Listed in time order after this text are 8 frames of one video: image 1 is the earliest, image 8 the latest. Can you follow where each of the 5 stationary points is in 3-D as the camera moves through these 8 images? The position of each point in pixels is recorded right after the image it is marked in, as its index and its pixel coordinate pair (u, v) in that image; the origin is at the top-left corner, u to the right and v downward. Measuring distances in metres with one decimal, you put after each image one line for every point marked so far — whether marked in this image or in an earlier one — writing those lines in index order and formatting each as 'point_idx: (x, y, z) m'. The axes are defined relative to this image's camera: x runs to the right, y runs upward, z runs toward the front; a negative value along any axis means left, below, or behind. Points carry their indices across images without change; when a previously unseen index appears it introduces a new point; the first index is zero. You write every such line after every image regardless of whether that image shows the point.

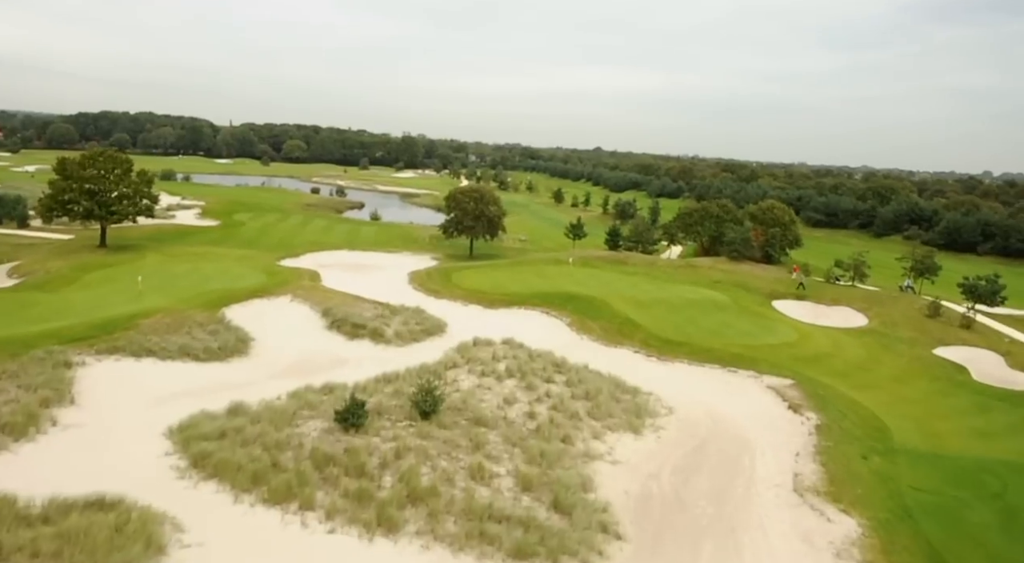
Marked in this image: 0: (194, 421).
0: (-8.7, -3.9, +17.7) m
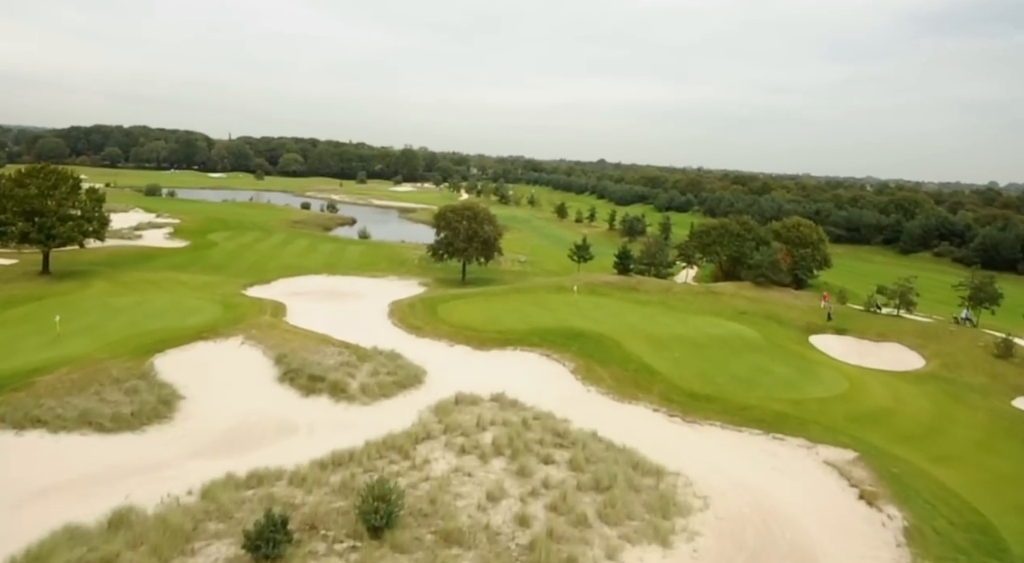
0: (-9.0, -5.2, +12.6) m
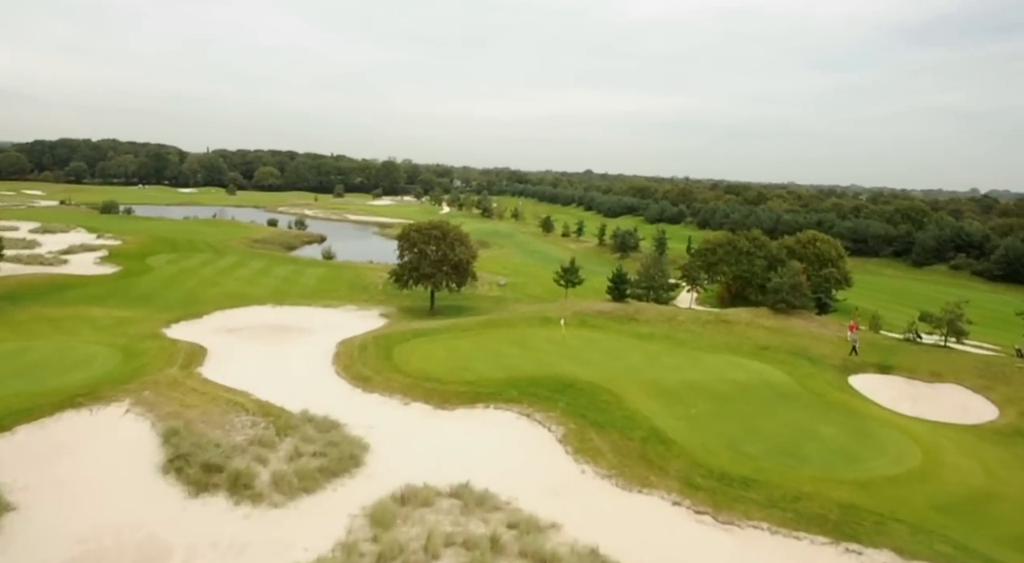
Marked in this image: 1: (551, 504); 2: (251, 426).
0: (-9.6, -6.4, +6.3) m
1: (+1.0, -5.6, +16.6) m
2: (-7.7, -4.3, +19.3) m
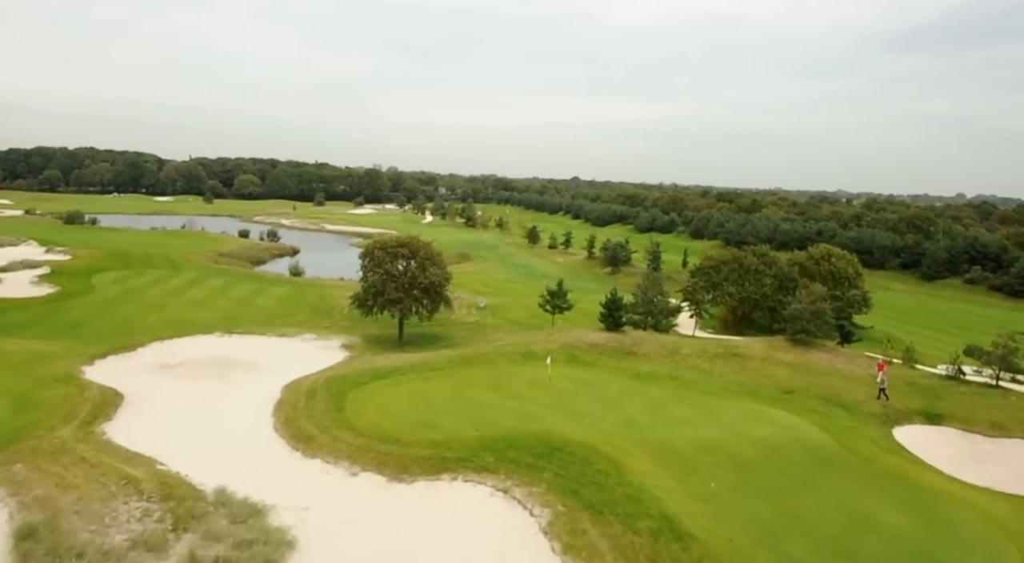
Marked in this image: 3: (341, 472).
0: (-10.1, -7.3, +1.7) m
1: (+0.4, -6.7, +12.2) m
2: (-8.4, -5.3, +14.7) m
3: (-4.8, -5.3, +18.4) m
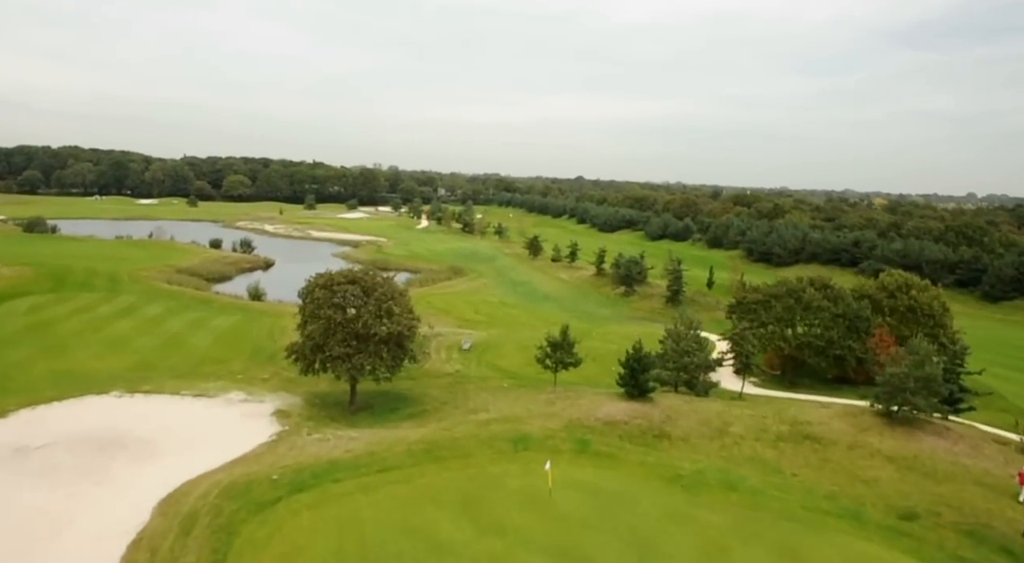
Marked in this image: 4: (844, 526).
0: (-10.7, -9.0, -6.0) m
1: (-0.1, -8.4, +4.4) m
2: (-8.9, -7.0, +7.0) m
3: (-5.3, -7.0, +10.6) m
4: (+7.9, -5.8, +15.4) m
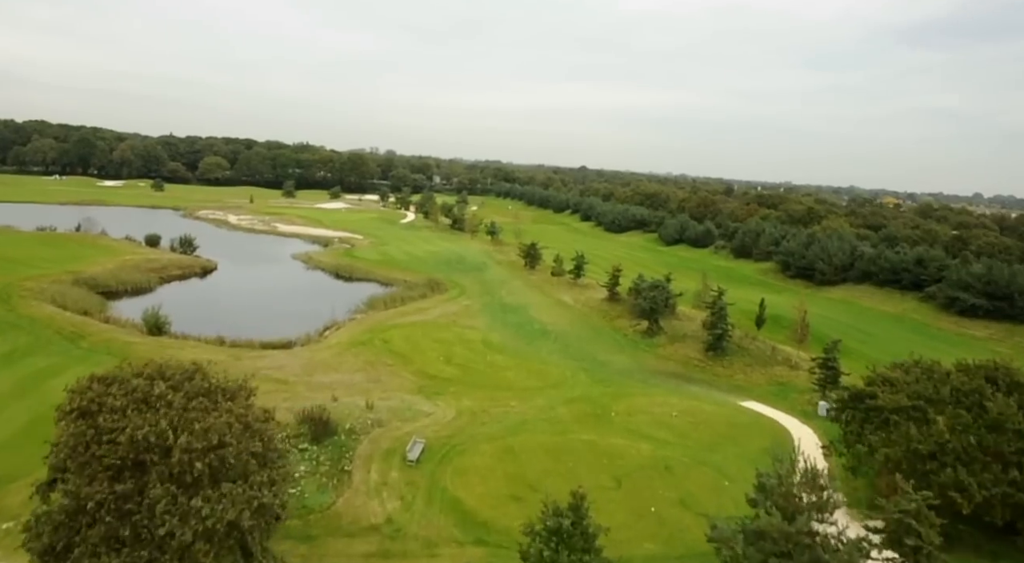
0: (-11.5, -11.6, -17.5) m
1: (-0.9, -11.0, -7.1) m
2: (-9.7, -9.4, -4.6) m
3: (-6.1, -9.4, -1.0) m
4: (+7.1, -8.4, +3.9) m
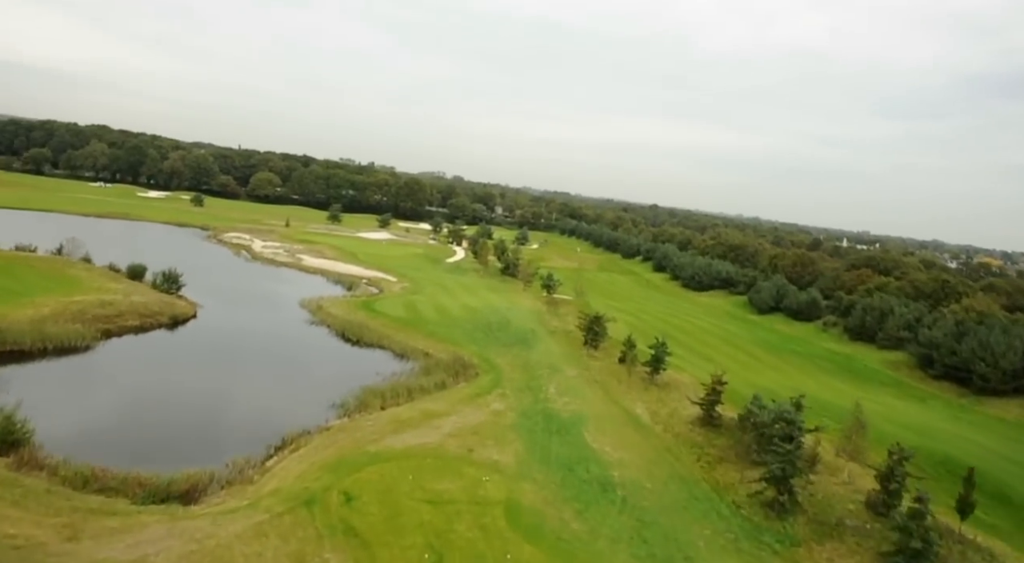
0: (-15.5, -12.6, -30.2) m
1: (-4.0, -13.3, -20.8) m
2: (-12.3, -11.1, -17.4) m
3: (-8.4, -11.6, -14.2) m
4: (+5.2, -11.8, -10.5) m
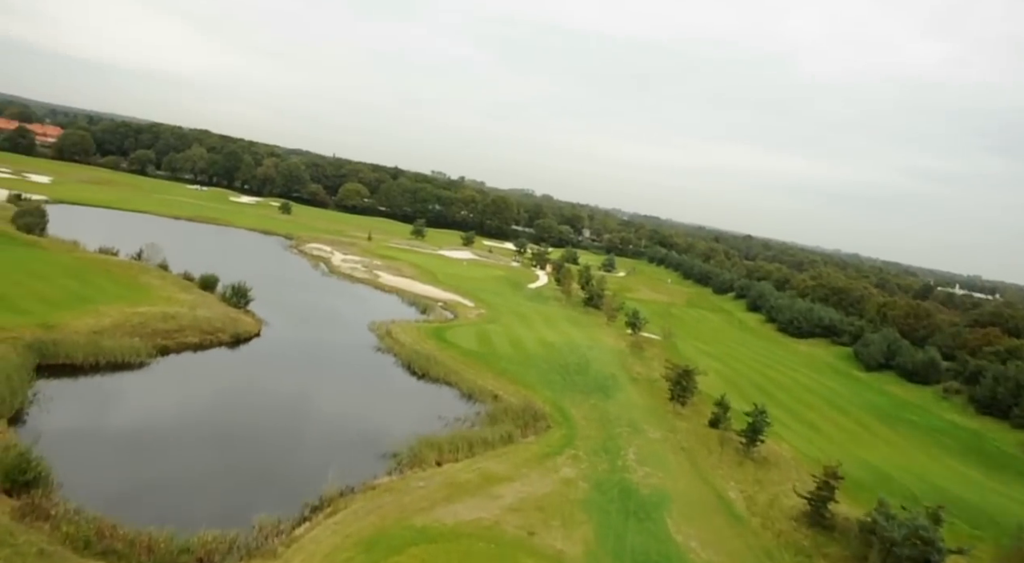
0: (-20.3, -11.7, -32.0) m
1: (-7.9, -13.5, -24.1) m
2: (-15.6, -10.8, -19.6) m
3: (-11.3, -11.7, -16.9) m
4: (+2.6, -13.0, -15.0) m
